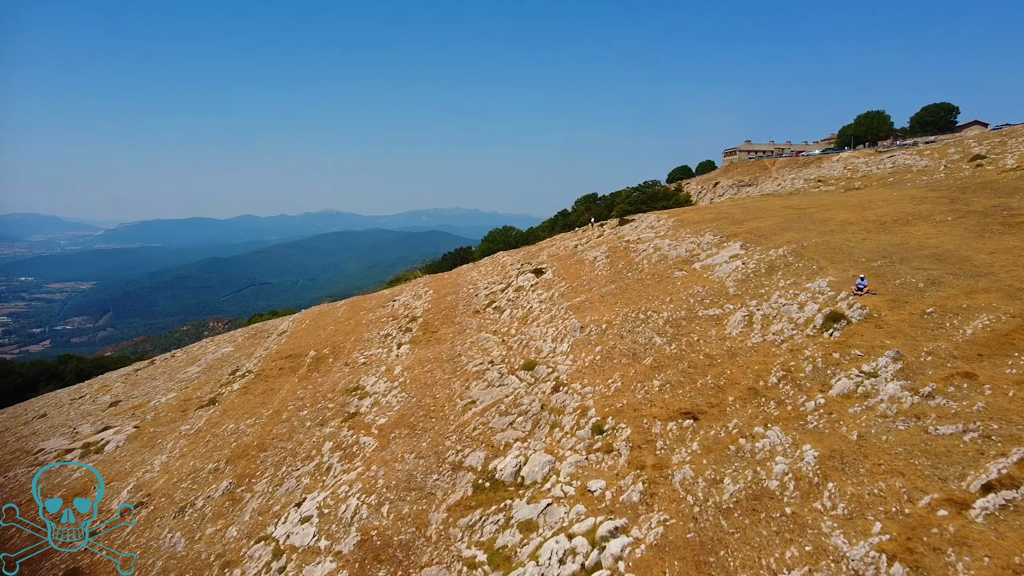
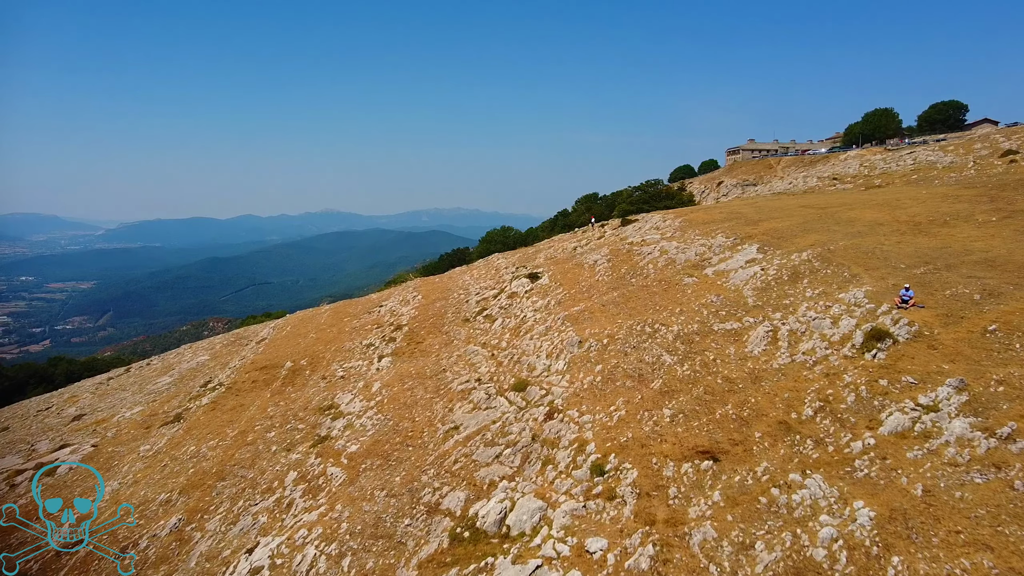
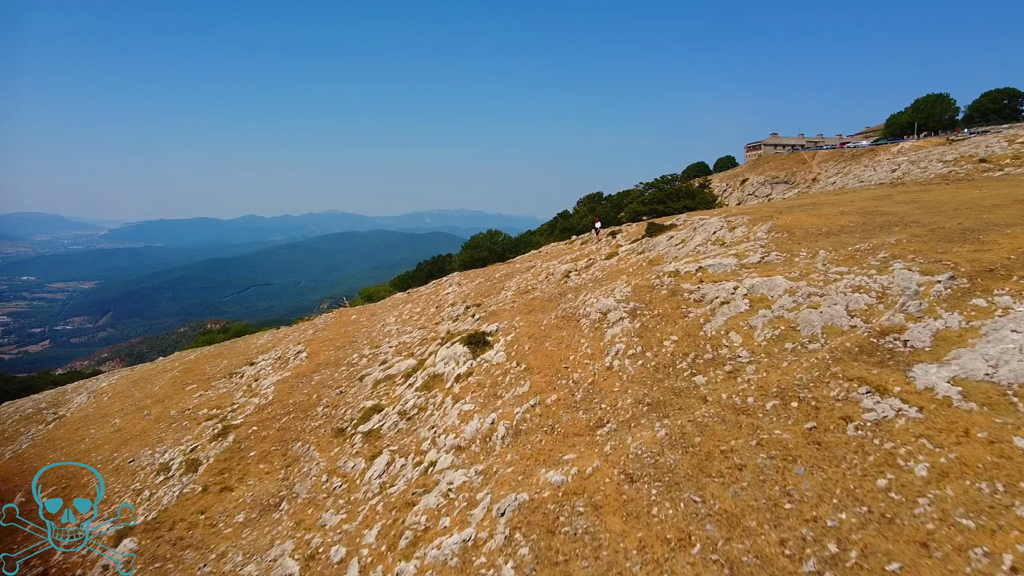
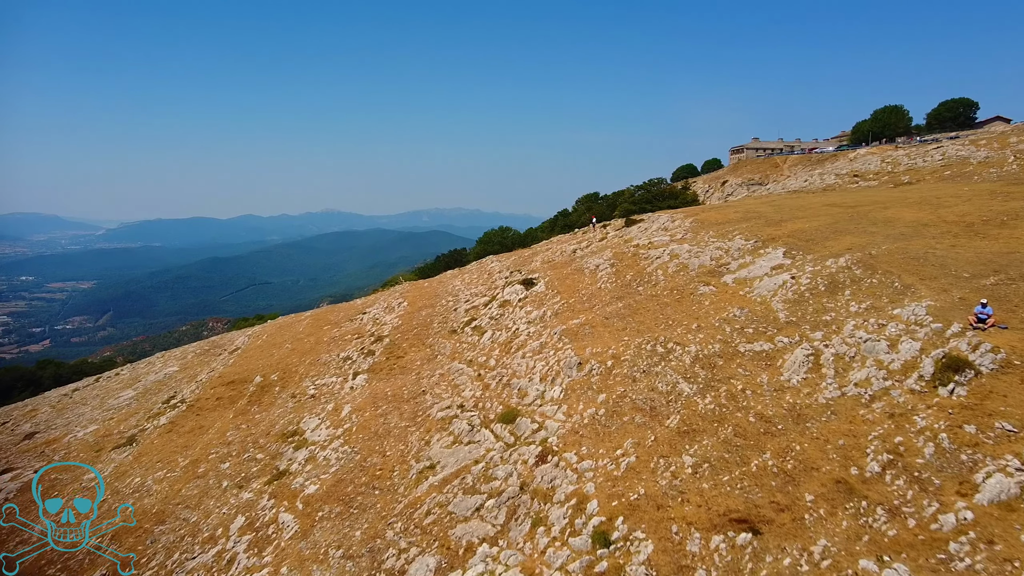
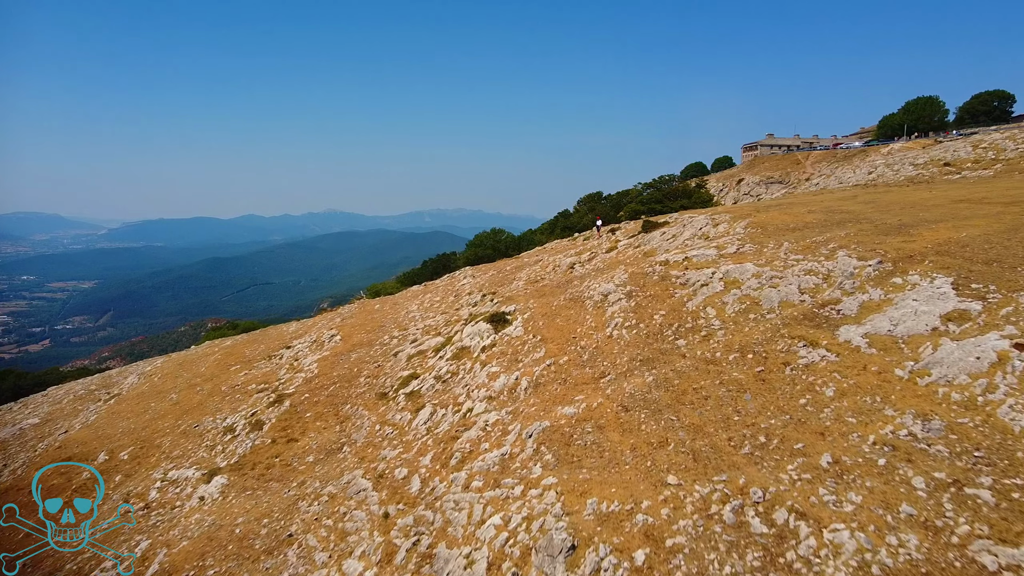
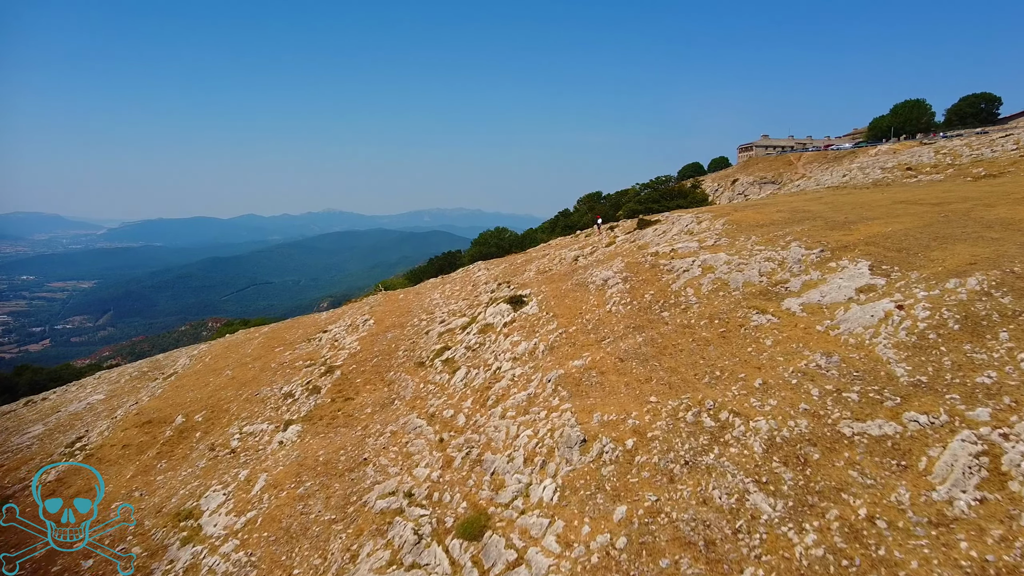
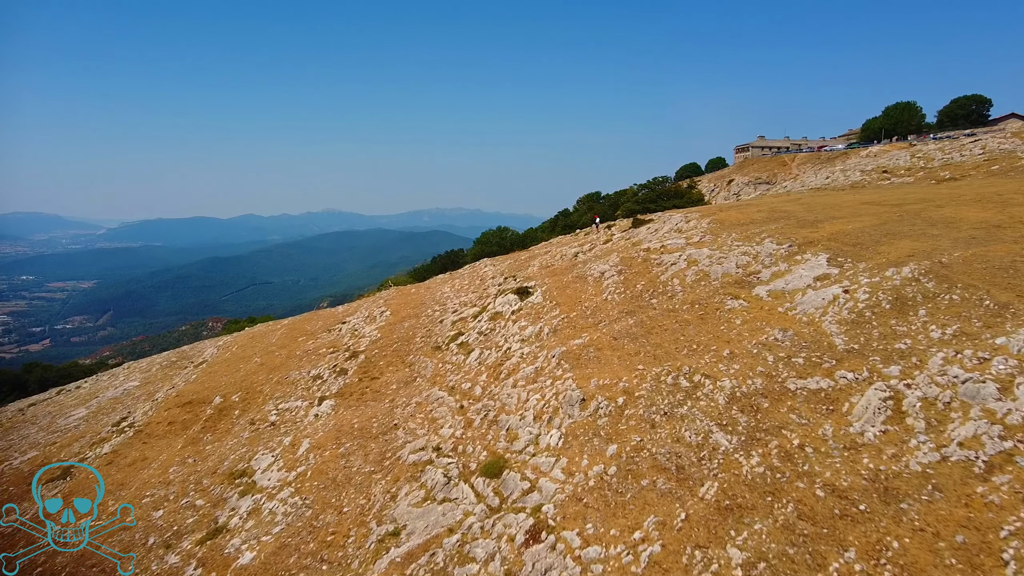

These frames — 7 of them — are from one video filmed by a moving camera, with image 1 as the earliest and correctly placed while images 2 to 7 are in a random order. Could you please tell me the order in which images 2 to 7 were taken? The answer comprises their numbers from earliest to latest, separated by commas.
2, 4, 7, 6, 5, 3
